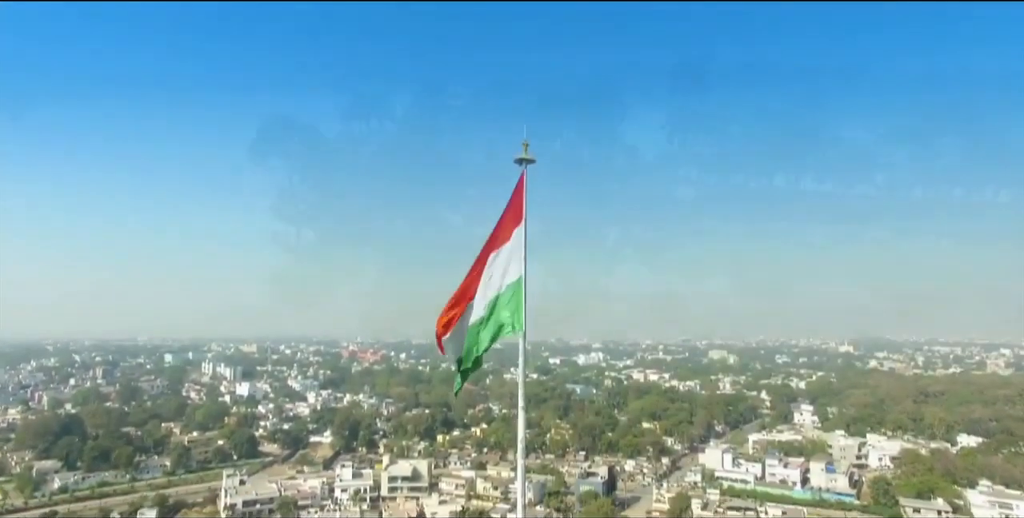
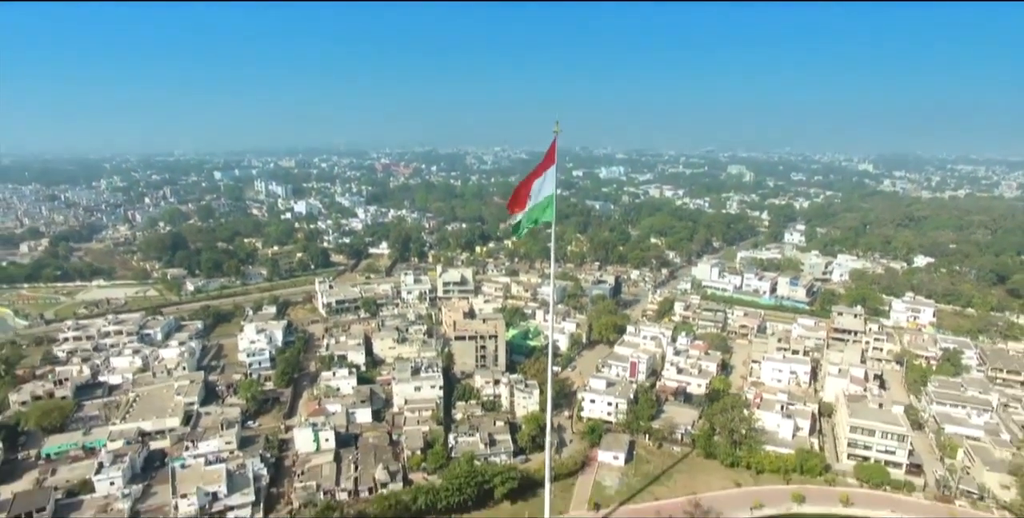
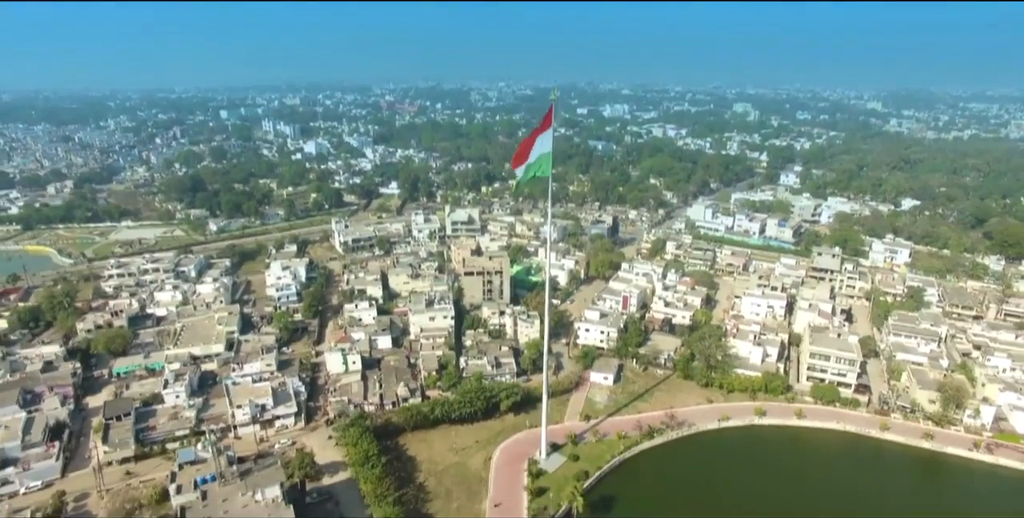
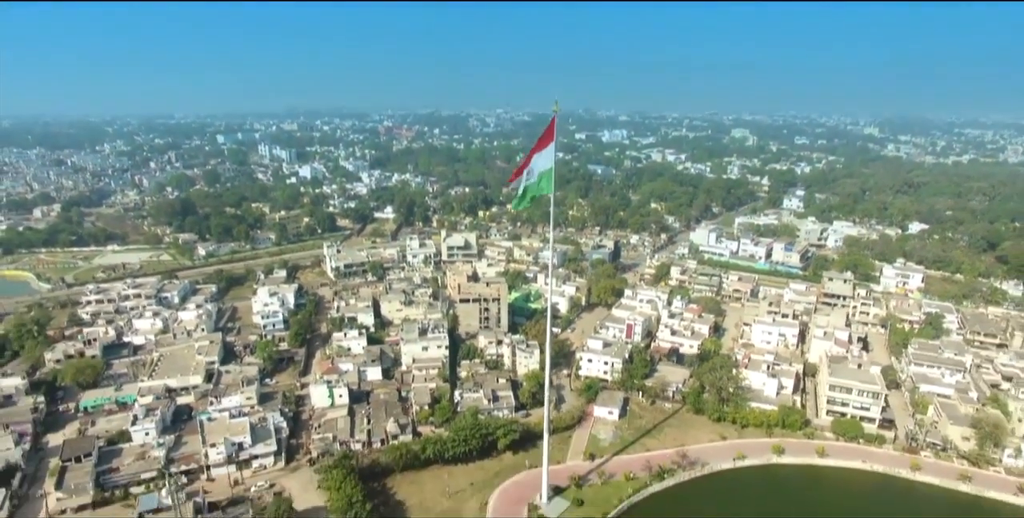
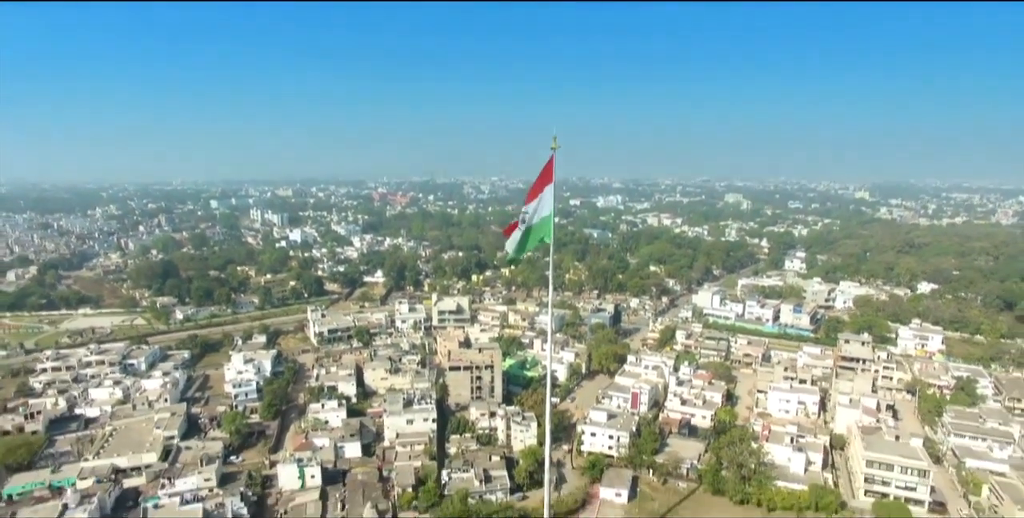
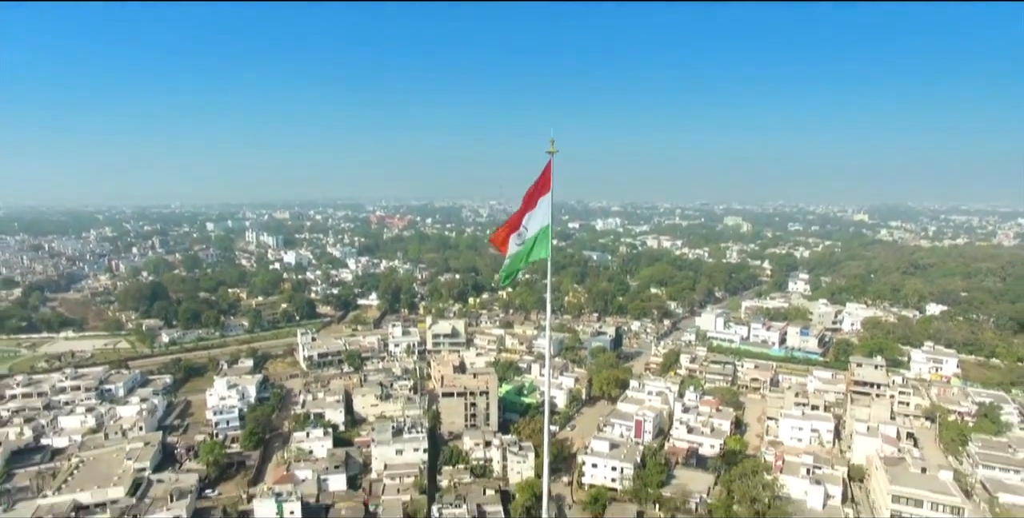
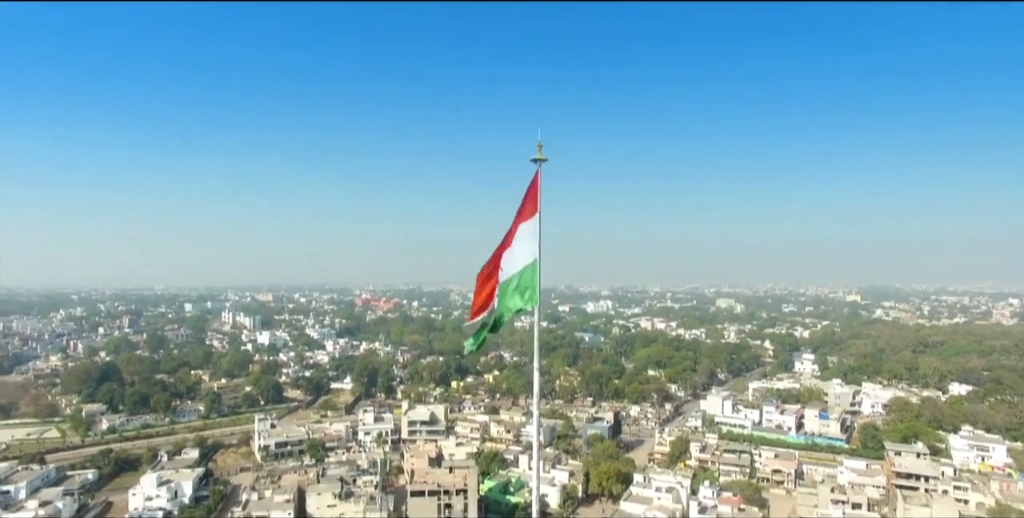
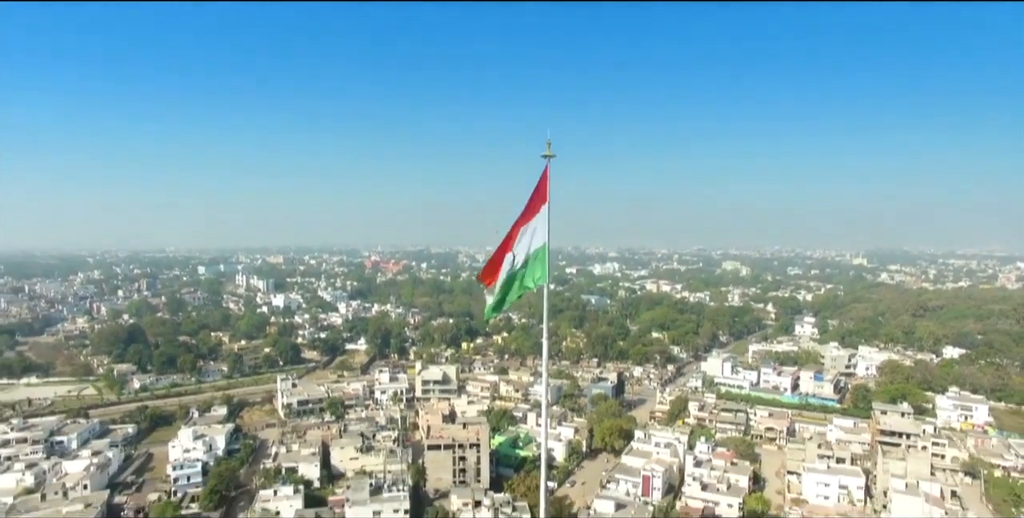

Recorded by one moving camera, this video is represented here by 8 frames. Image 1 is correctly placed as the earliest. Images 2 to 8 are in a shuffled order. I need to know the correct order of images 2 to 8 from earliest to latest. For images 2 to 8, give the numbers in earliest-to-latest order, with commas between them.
7, 8, 6, 5, 2, 4, 3
